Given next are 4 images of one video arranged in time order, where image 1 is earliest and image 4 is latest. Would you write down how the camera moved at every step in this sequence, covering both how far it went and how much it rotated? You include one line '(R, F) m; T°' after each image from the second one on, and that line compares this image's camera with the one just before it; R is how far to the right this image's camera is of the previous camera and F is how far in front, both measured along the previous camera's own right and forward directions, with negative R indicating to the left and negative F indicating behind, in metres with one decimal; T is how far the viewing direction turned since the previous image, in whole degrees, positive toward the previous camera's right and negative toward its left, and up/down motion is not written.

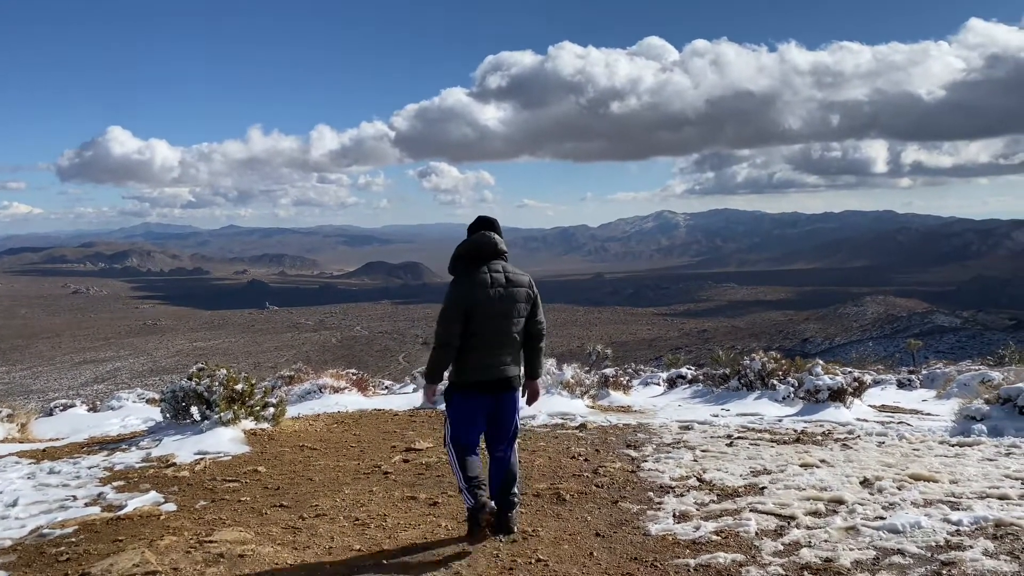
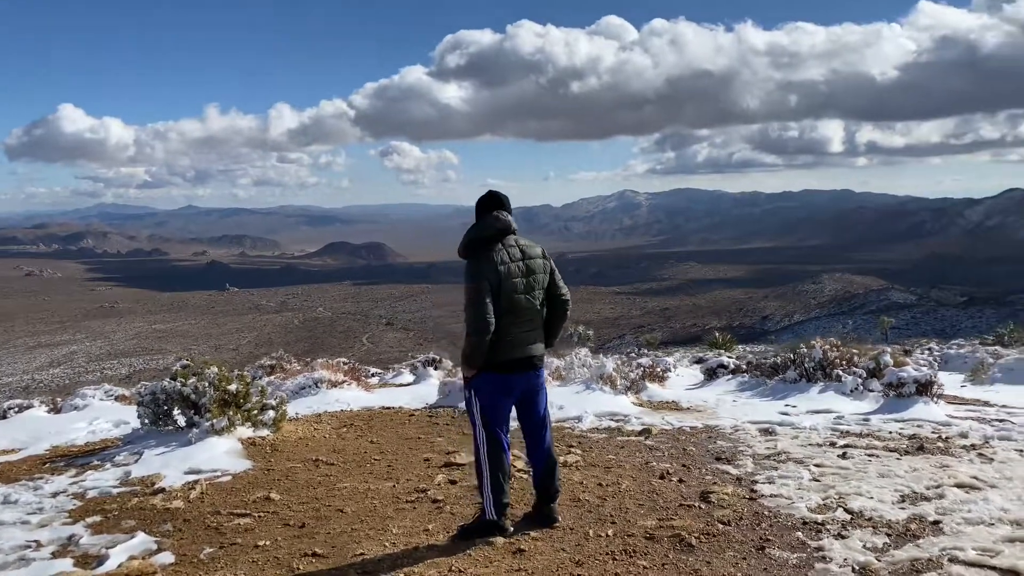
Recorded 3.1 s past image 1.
(-0.6, +1.1) m; +2°
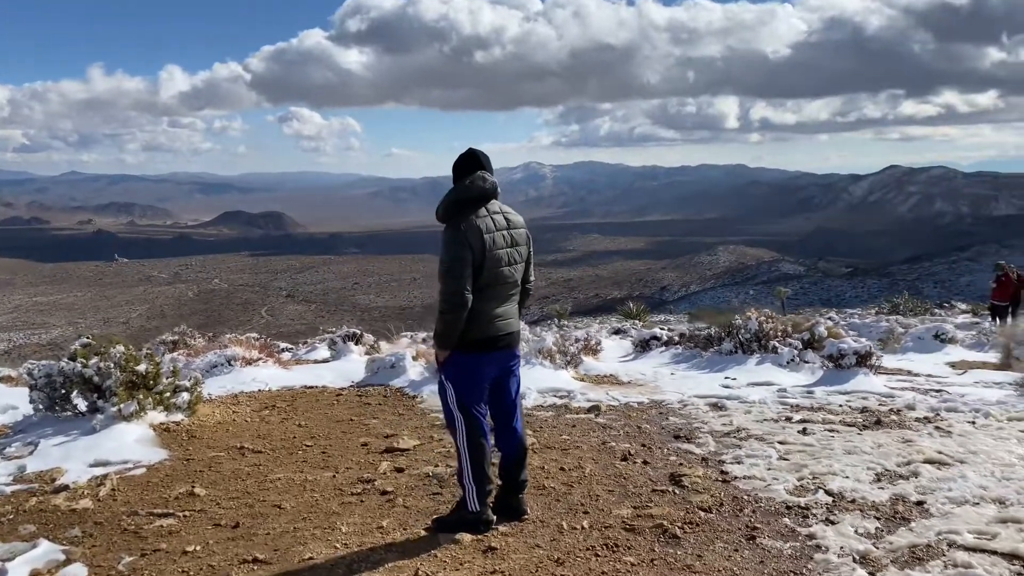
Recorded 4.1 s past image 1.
(-0.2, +0.4) m; +7°
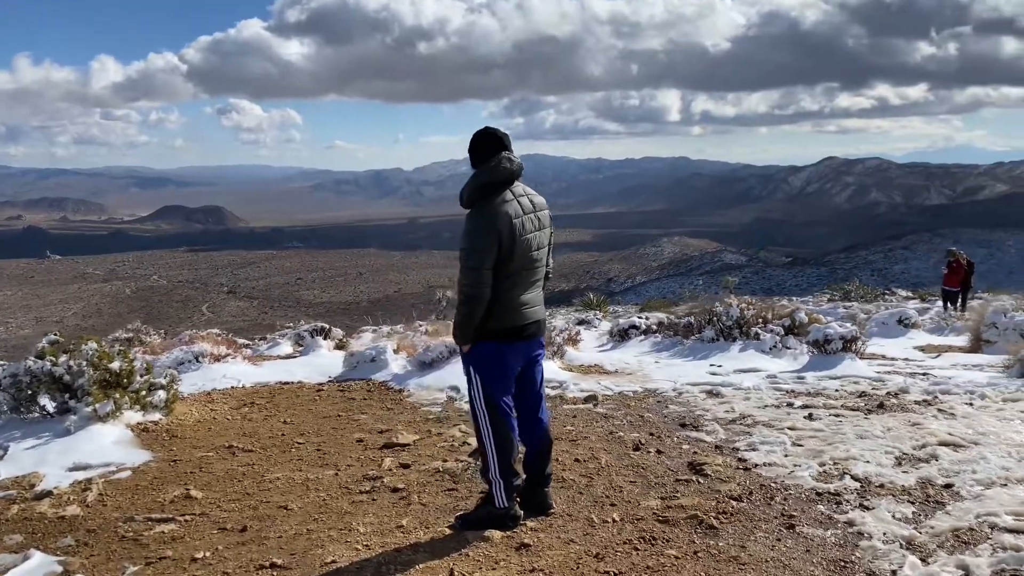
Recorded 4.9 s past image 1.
(-0.3, +0.1) m; +4°
